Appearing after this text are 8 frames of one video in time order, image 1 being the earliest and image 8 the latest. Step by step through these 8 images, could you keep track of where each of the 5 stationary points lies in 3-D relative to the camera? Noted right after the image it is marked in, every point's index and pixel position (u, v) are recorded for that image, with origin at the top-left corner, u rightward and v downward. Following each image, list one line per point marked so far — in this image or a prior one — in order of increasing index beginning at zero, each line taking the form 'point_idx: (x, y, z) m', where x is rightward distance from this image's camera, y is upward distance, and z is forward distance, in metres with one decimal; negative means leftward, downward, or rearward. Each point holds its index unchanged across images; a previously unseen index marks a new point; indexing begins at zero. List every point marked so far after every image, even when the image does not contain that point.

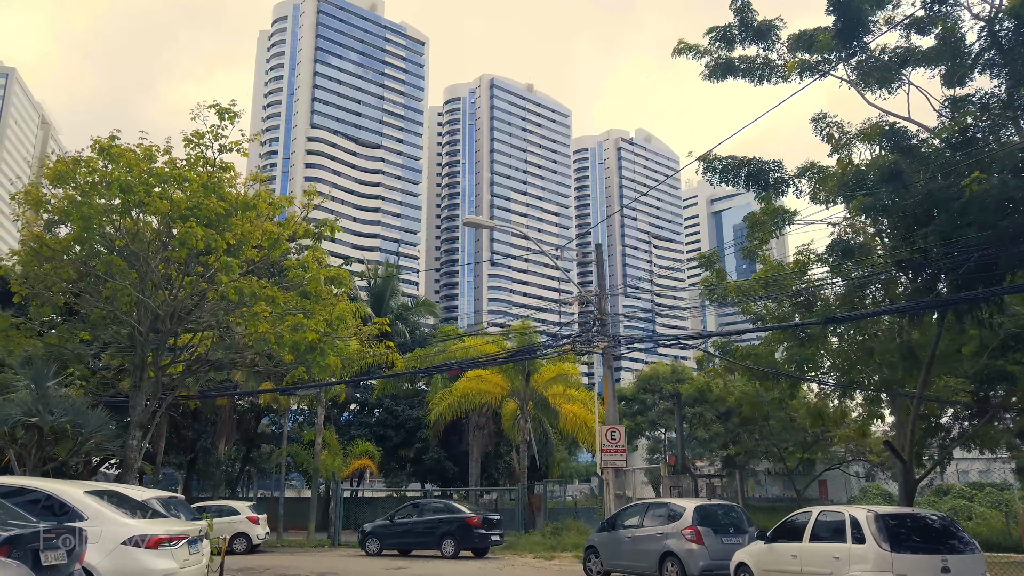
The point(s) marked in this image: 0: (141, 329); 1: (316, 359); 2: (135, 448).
0: (-7.8, -0.8, +15.8) m
1: (-4.0, -1.4, +15.5) m
2: (-7.6, -3.2, +15.2) m
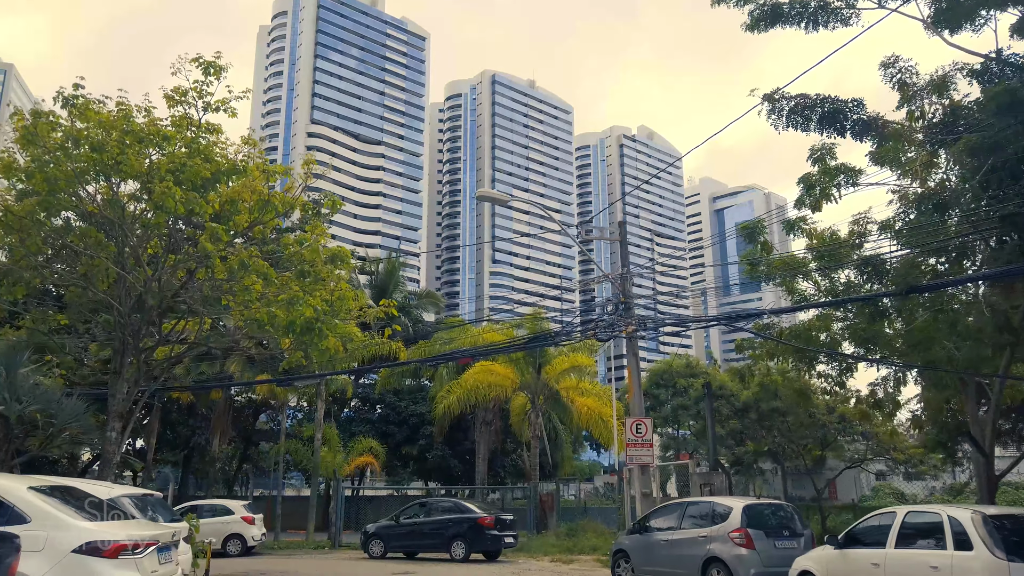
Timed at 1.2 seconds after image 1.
0: (-7.4, -0.4, +14.3) m
1: (-3.6, -1.0, +14.0) m
2: (-7.2, -2.8, +13.7) m
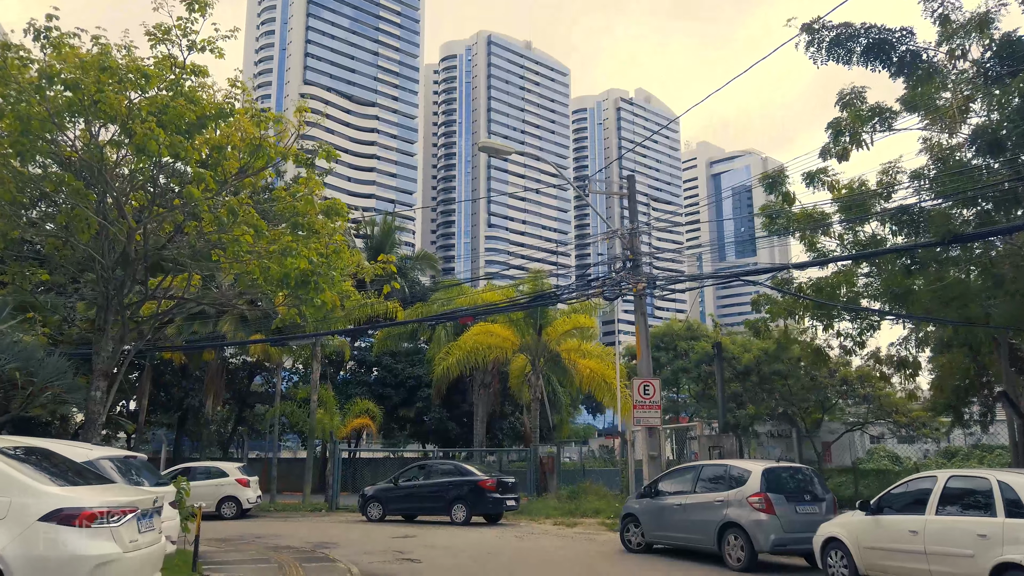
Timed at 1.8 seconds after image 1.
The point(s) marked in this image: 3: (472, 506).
0: (-7.3, +0.5, +13.5) m
1: (-3.5, -0.1, +13.3) m
2: (-7.1, -1.9, +13.0) m
3: (-1.0, -5.4, +18.6) m
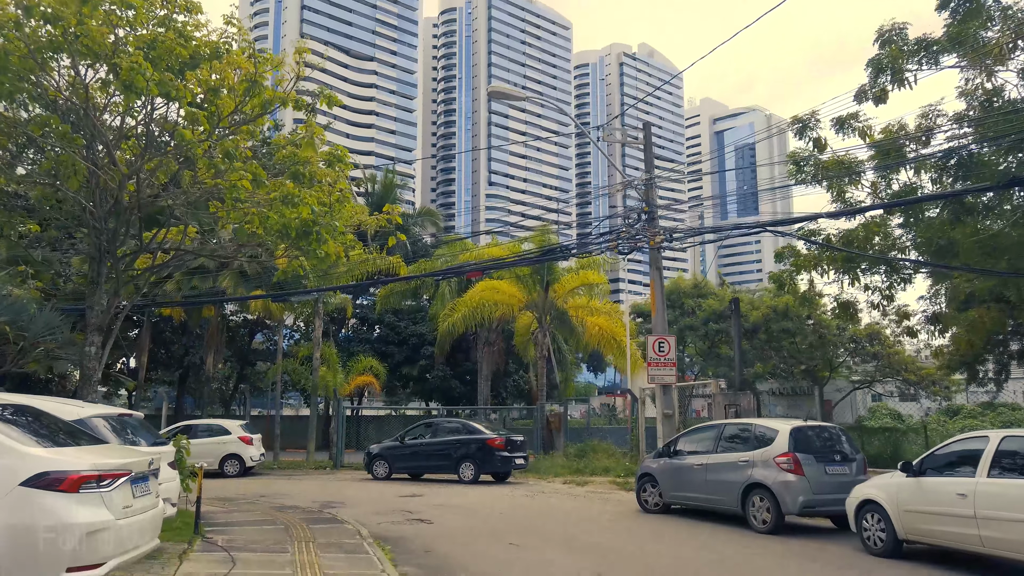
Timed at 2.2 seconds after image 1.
0: (-7.1, +1.3, +12.8) m
1: (-3.3, +0.7, +12.6) m
2: (-6.9, -1.1, +12.4) m
3: (-0.8, -4.3, +18.3) m
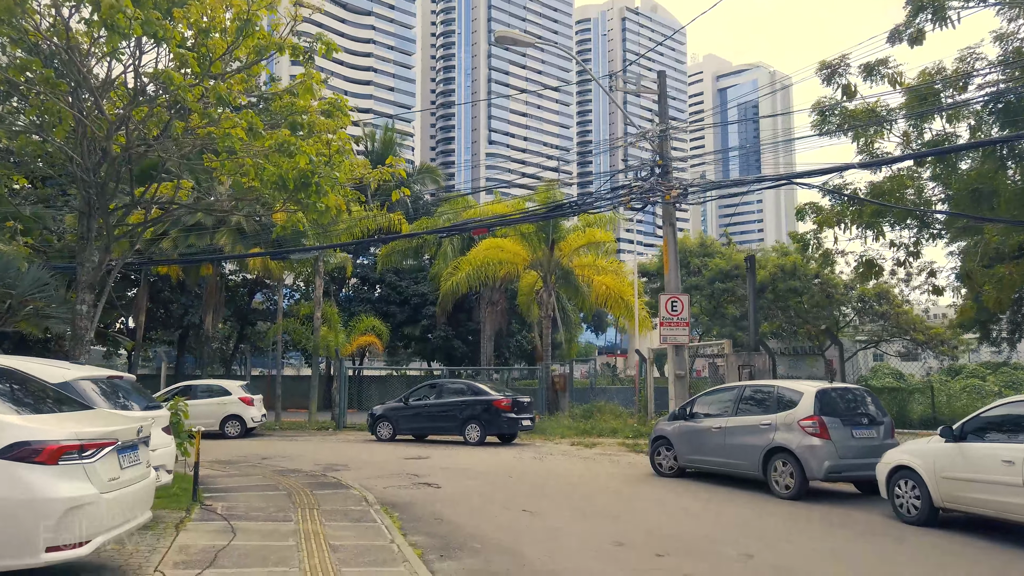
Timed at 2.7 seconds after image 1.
0: (-6.9, +2.0, +12.2) m
1: (-3.2, +1.4, +12.0) m
2: (-6.7, -0.4, +11.9) m
3: (-0.6, -3.3, +17.9) m
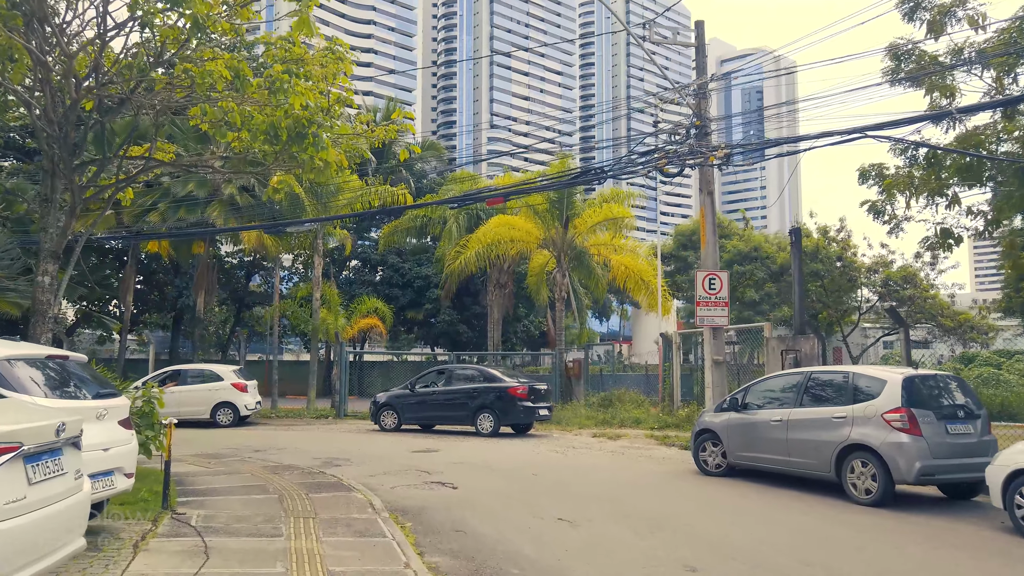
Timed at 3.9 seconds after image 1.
0: (-6.5, +2.5, +10.6) m
1: (-2.8, +1.8, +10.5) m
2: (-6.3, 0.0, +10.4) m
3: (-0.3, -2.8, +16.4) m
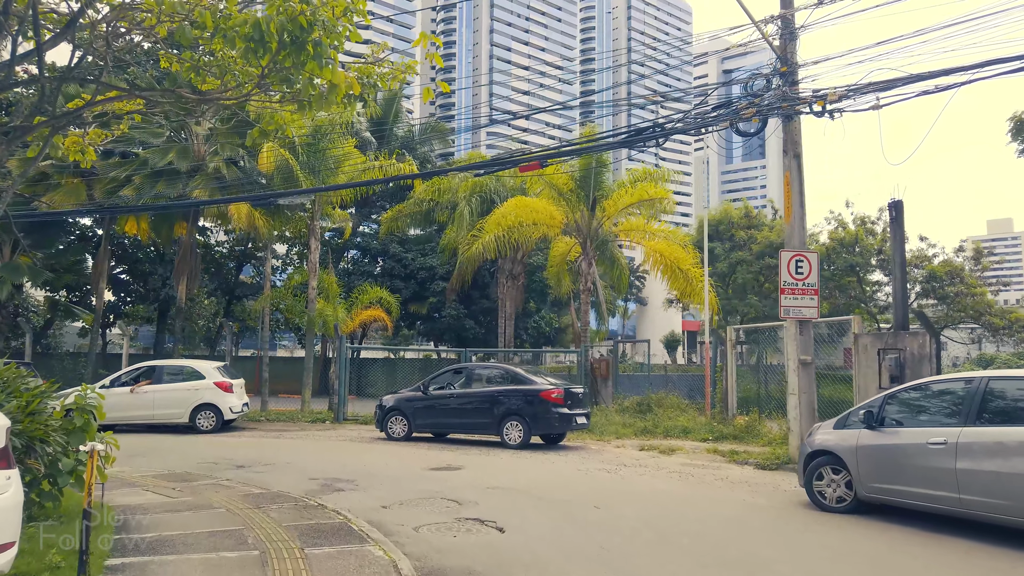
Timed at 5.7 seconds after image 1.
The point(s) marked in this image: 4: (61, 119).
0: (-5.9, +2.8, +8.0) m
1: (-2.1, +2.1, +7.9) m
2: (-5.7, +0.3, +7.8) m
3: (+0.3, -2.5, +13.9) m
4: (-5.1, +1.9, +8.6) m
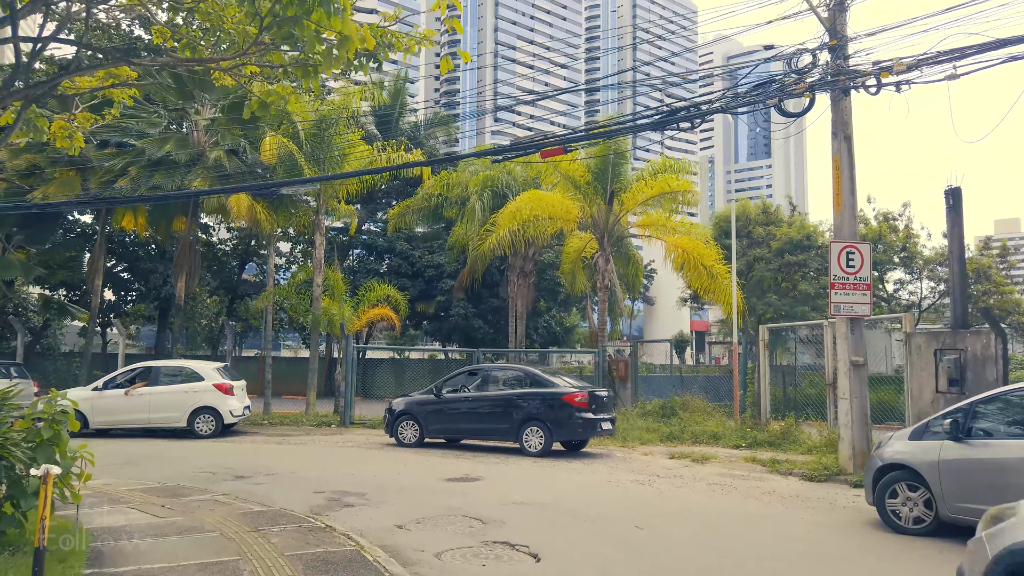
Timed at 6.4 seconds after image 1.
0: (-5.6, +2.9, +7.1) m
1: (-1.8, +2.2, +7.0) m
2: (-5.4, +0.4, +6.9) m
3: (+0.7, -2.4, +12.9) m
4: (-4.8, +2.0, +7.7) m
